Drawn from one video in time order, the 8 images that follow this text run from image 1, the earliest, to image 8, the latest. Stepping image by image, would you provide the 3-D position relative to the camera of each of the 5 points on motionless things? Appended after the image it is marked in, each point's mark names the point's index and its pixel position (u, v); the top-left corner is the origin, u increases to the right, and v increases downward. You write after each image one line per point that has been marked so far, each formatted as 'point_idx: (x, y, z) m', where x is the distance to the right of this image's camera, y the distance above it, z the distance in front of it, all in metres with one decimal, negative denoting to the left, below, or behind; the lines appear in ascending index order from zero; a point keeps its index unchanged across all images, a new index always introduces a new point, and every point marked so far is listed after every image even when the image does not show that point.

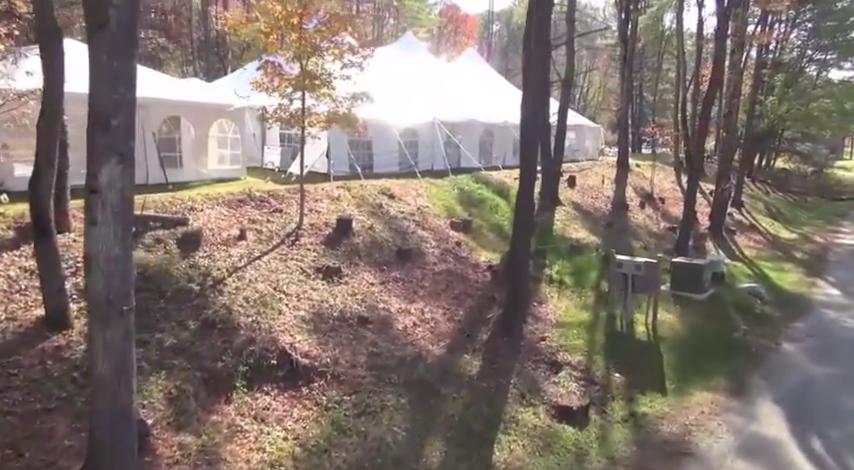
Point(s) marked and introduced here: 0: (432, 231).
0: (+0.1, 0.0, +11.1) m
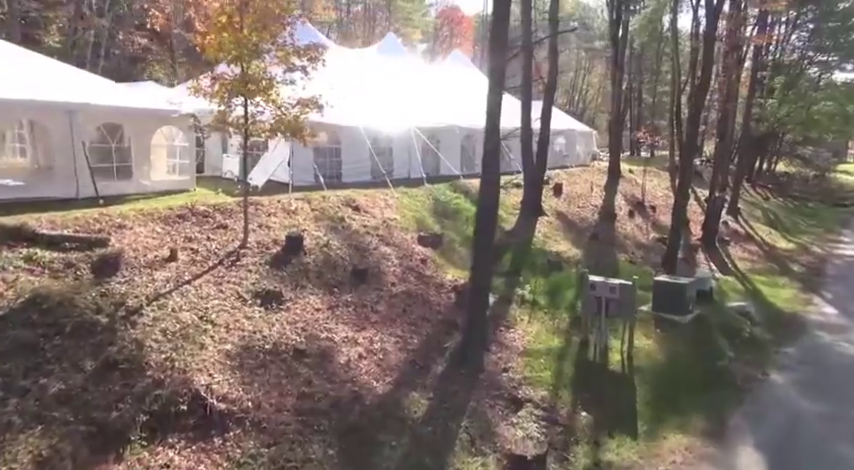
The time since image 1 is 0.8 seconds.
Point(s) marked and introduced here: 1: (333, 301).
0: (-0.5, -0.3, +10.4) m
1: (-1.3, -0.9, +8.1) m
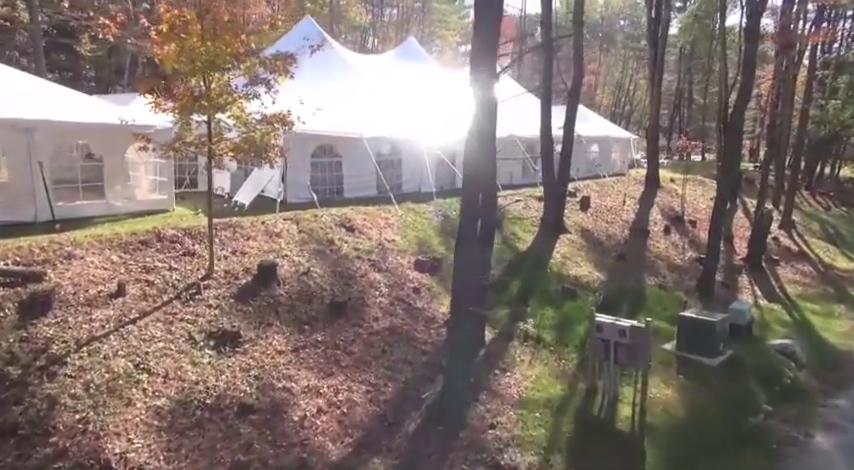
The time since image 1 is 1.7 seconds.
0: (-0.6, -0.7, +9.4) m
1: (-1.6, -1.3, +7.2) m
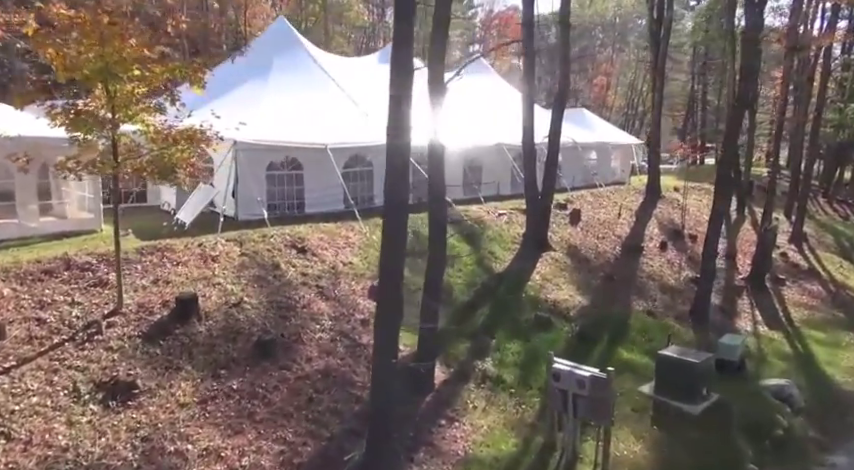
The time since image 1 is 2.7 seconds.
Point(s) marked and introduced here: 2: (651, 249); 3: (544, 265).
0: (-1.3, -1.0, +8.5) m
1: (-2.3, -1.7, +6.3) m
2: (+5.8, -0.4, +15.2) m
3: (+2.5, -0.7, +12.6) m
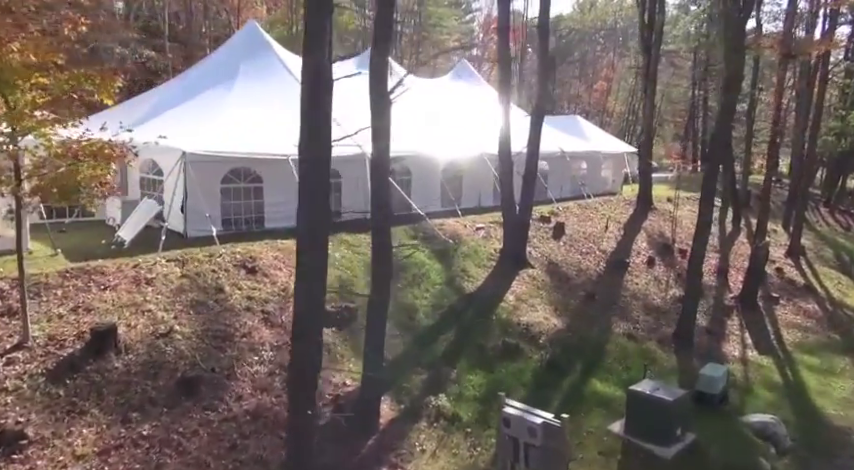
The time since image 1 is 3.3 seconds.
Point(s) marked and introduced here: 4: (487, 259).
0: (-2.0, -1.3, +7.9) m
1: (-3.0, -2.0, +5.7) m
2: (+5.2, -0.7, +14.5) m
3: (+1.9, -1.0, +11.9) m
4: (+1.3, -0.5, +12.5) m
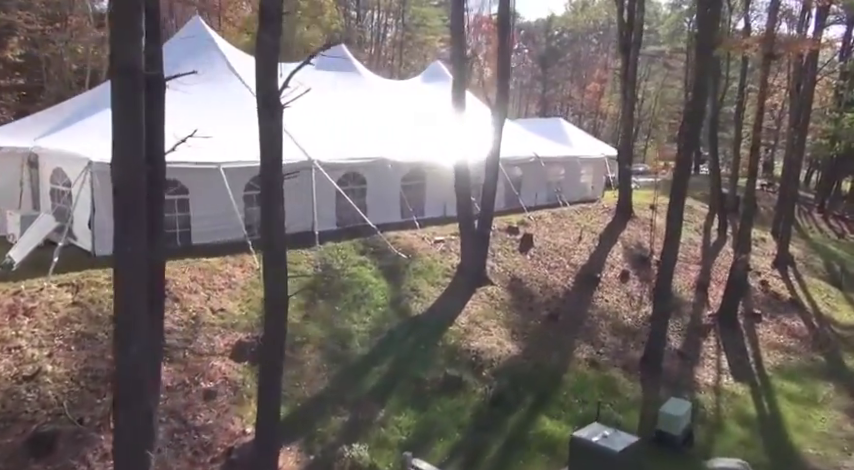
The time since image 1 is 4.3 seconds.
0: (-2.9, -1.6, +6.9) m
1: (-3.9, -2.2, +4.7) m
2: (+4.2, -1.0, +13.6) m
3: (+0.9, -1.3, +10.9) m
4: (+0.3, -0.8, +11.5) m
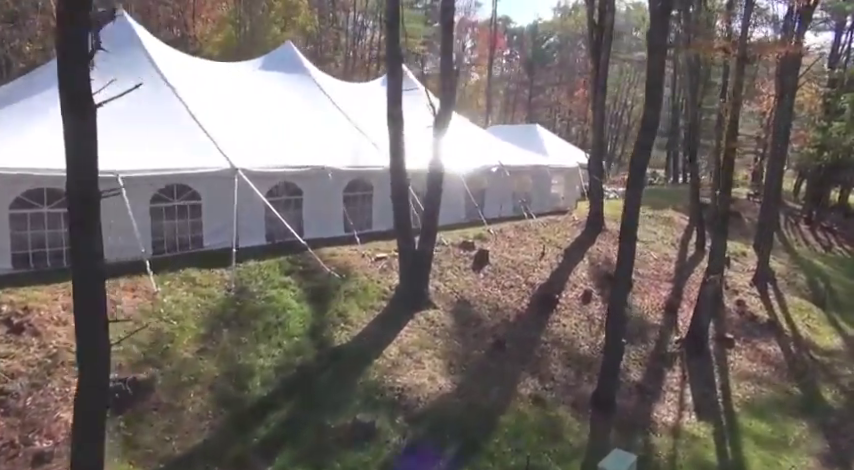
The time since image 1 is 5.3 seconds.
0: (-4.1, -1.9, +5.7) m
1: (-5.1, -2.5, +3.5) m
2: (+3.0, -1.4, +12.5) m
3: (-0.3, -1.6, +9.8) m
4: (-0.9, -1.1, +10.4) m
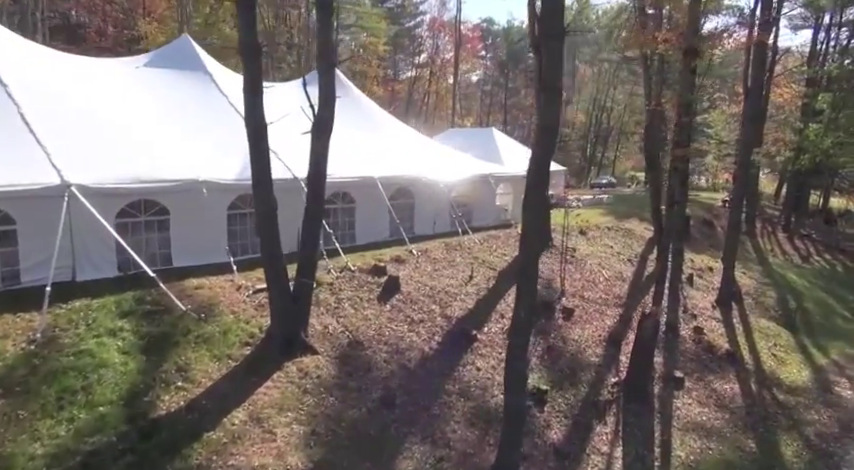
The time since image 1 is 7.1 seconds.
0: (-5.8, -2.3, +3.7) m
1: (-6.8, -2.9, +1.5) m
2: (+1.2, -1.8, +10.6) m
3: (-2.1, -2.1, +7.9) m
4: (-2.7, -1.6, +8.5) m
